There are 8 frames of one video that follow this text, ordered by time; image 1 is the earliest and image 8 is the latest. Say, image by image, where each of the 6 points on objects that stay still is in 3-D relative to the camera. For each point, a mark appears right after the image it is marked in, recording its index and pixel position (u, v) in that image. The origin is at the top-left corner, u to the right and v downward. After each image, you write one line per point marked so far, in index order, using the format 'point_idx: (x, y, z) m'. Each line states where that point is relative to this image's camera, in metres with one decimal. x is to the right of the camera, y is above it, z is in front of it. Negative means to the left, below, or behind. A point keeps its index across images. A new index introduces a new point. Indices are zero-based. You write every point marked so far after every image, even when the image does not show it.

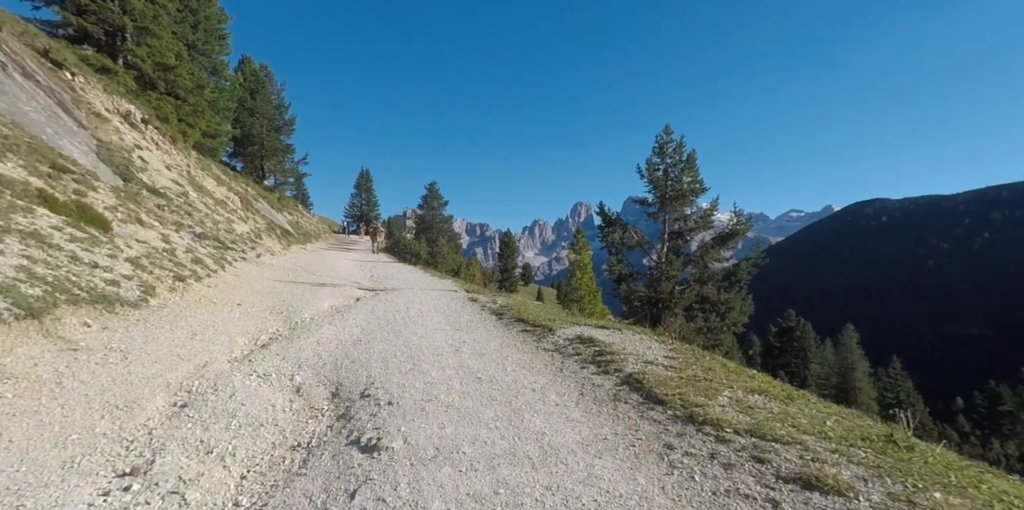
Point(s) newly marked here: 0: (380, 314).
0: (-3.9, -1.8, +13.8) m
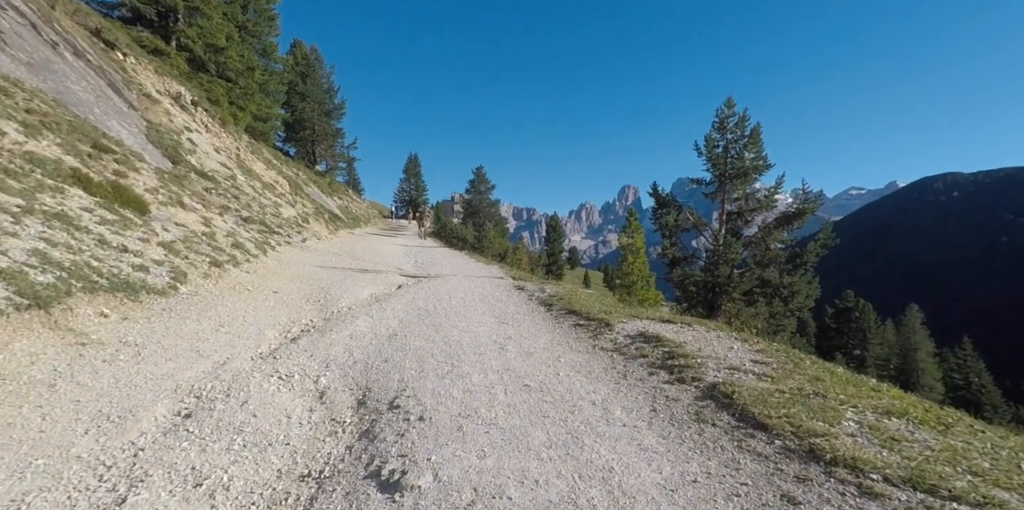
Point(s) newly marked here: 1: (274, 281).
0: (-2.5, -1.3, +12.9) m
1: (-7.3, -0.8, +14.7) m
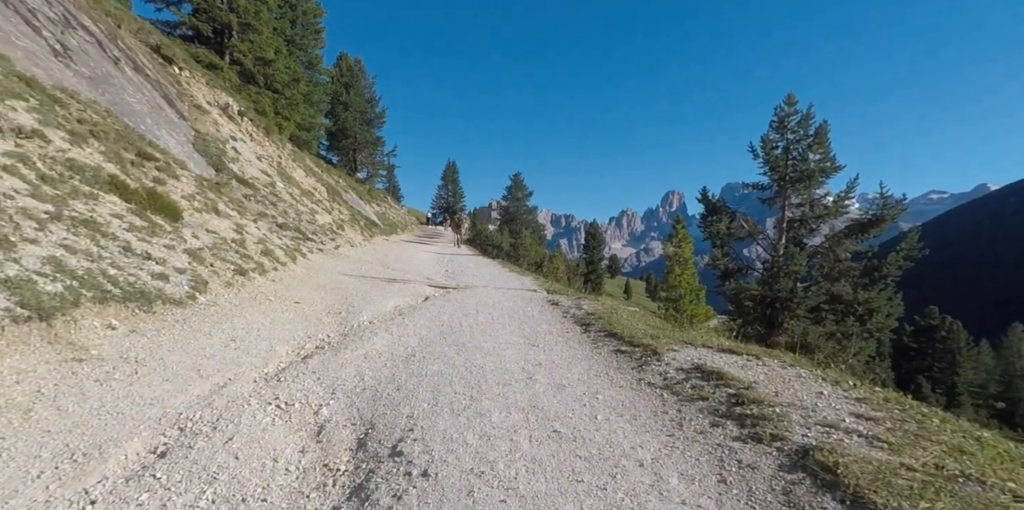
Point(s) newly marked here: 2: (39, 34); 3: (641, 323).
0: (-1.7, -1.6, +12.0) m
1: (-6.4, -1.1, +14.2) m
2: (-18.4, +8.7, +18.9) m
3: (+2.9, -1.5, +10.7) m
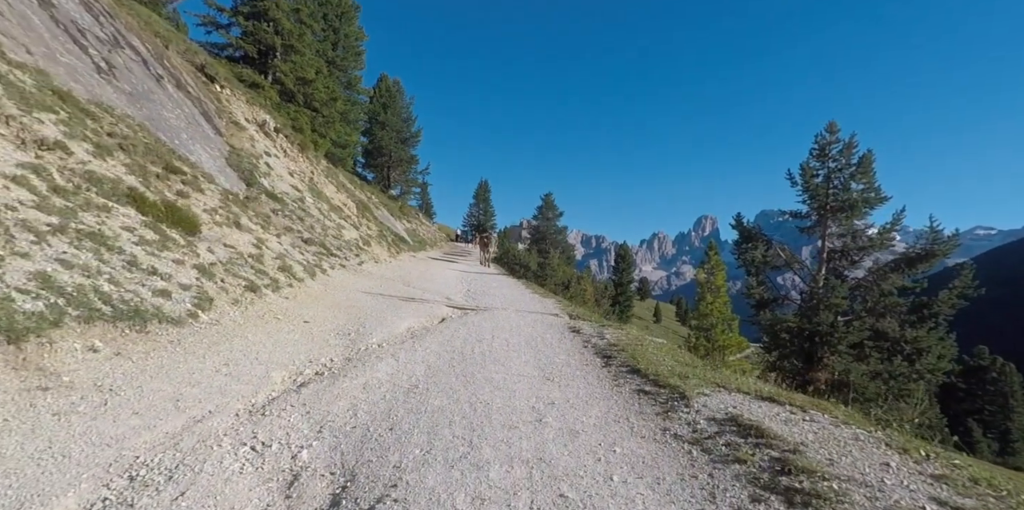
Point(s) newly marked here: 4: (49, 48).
0: (-1.3, -2.1, +11.3) m
1: (-5.8, -1.6, +13.7) m
2: (-17.3, +8.2, +19.5) m
3: (+3.2, -2.1, +9.6) m
4: (-16.4, +7.4, +17.2) m
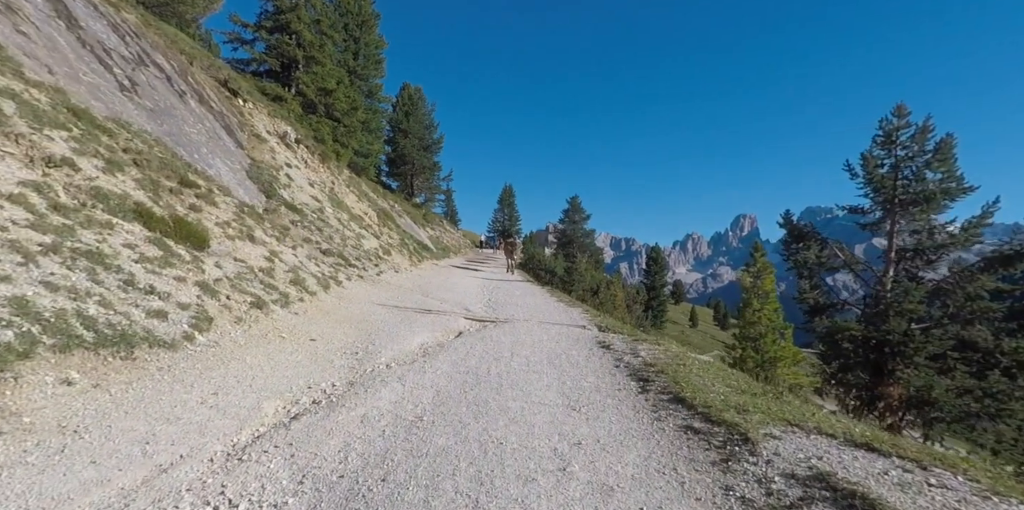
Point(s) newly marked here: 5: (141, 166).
0: (-0.9, -2.4, +10.2) m
1: (-5.2, -1.9, +12.9) m
2: (-16.6, +7.6, +19.5) m
3: (+3.6, -2.2, +8.4) m
4: (-15.8, +6.8, +17.1) m
5: (-11.7, +2.8, +14.9) m
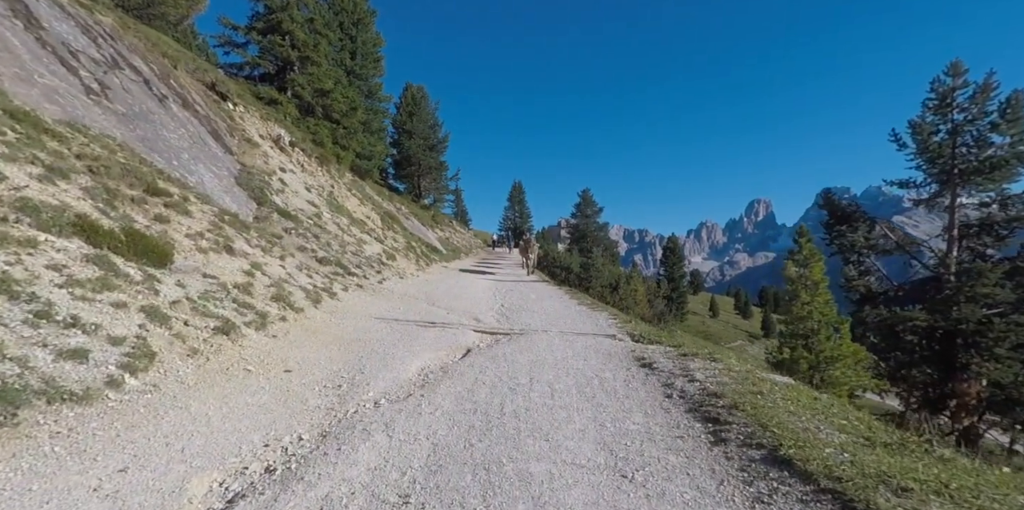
0: (-0.5, -2.4, +8.1) m
1: (-4.8, -2.2, +10.9) m
2: (-16.4, +6.9, +17.7) m
3: (+3.8, -2.1, +6.1) m
4: (-15.7, +6.0, +15.3) m
5: (-11.5, +2.3, +13.0) m
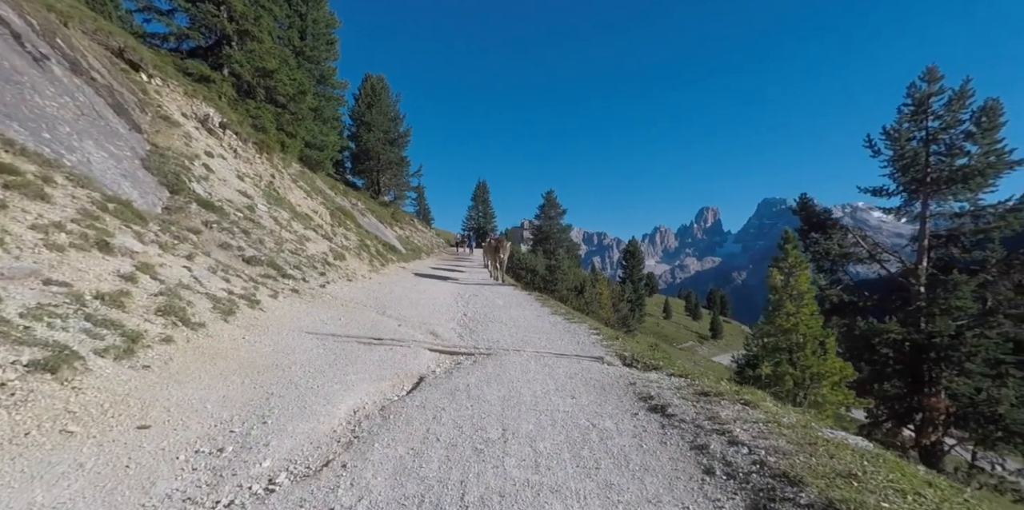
0: (-0.9, -2.5, +5.3) m
1: (-5.4, -2.2, +7.8) m
2: (-17.4, +6.9, +13.7) m
3: (+3.6, -2.1, +3.7) m
4: (-16.5, +6.1, +11.4) m
5: (-12.2, +2.4, +9.4) m
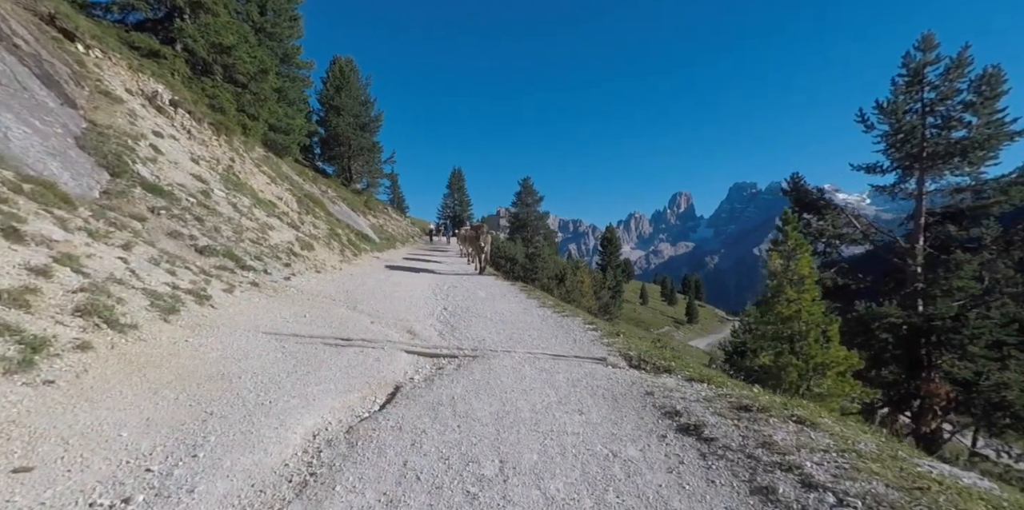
0: (-0.9, -2.3, +4.0) m
1: (-5.5, -2.0, +6.2) m
2: (-17.8, +7.2, +11.3) m
3: (+3.7, -2.0, +2.5) m
4: (-16.8, +6.3, +9.1) m
5: (-12.3, +2.5, +7.4) m
